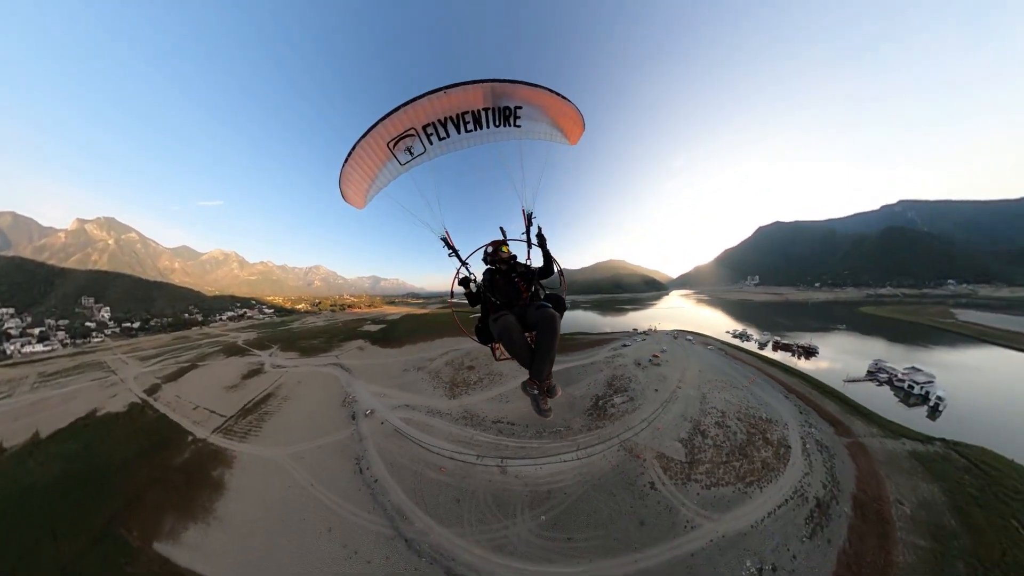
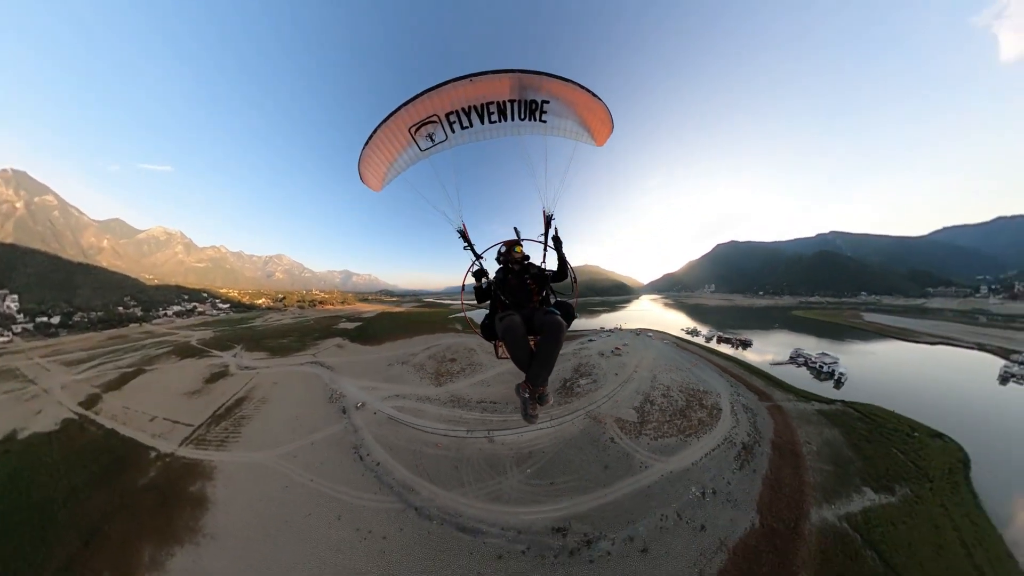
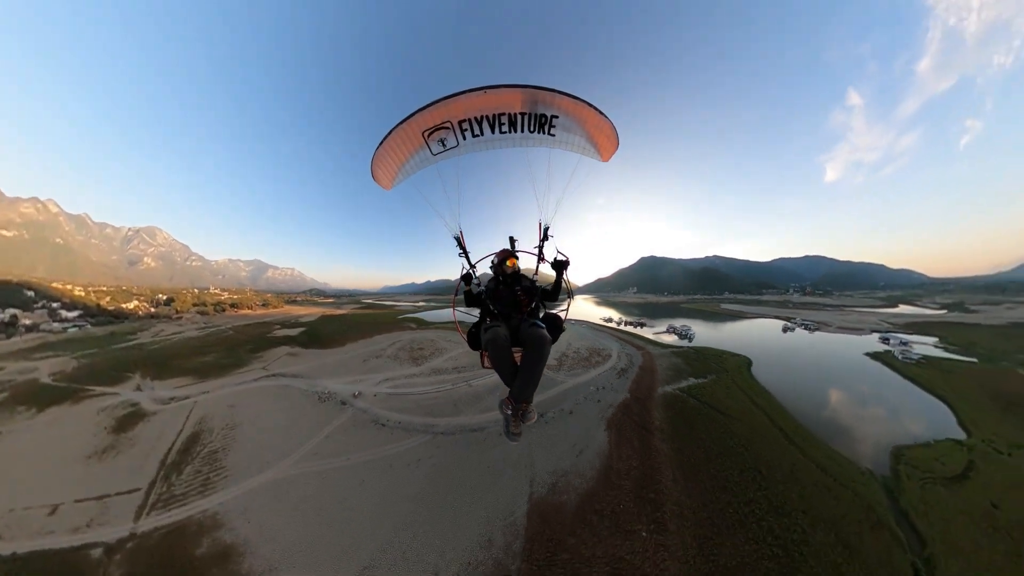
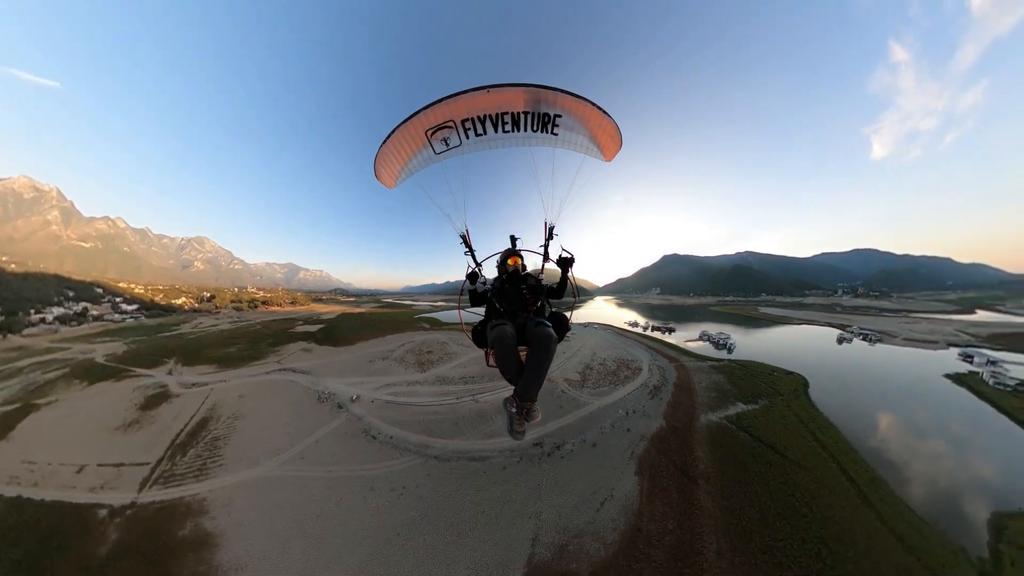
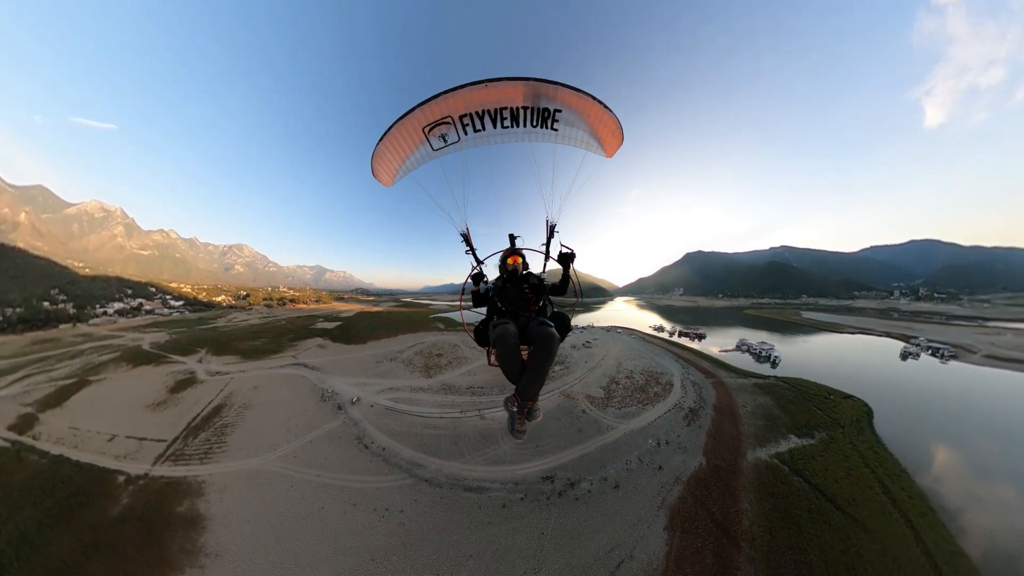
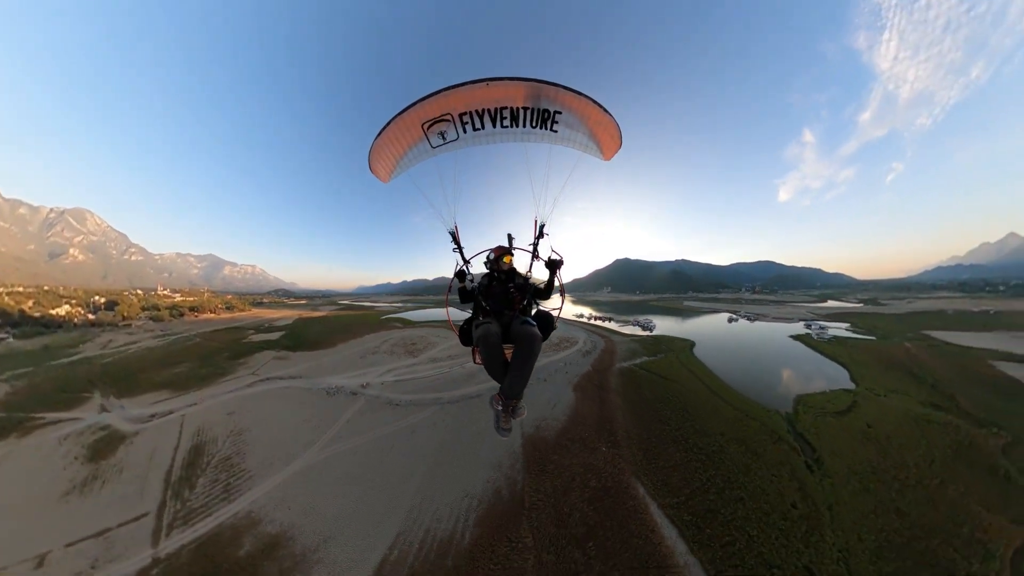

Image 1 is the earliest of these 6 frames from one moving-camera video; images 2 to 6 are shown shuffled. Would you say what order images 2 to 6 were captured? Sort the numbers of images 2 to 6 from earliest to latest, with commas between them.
2, 5, 4, 3, 6
